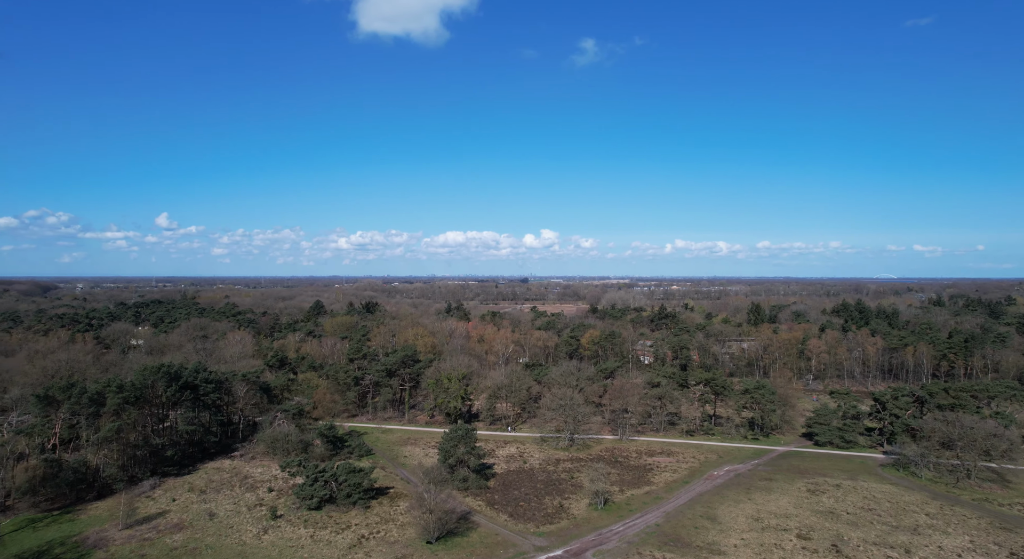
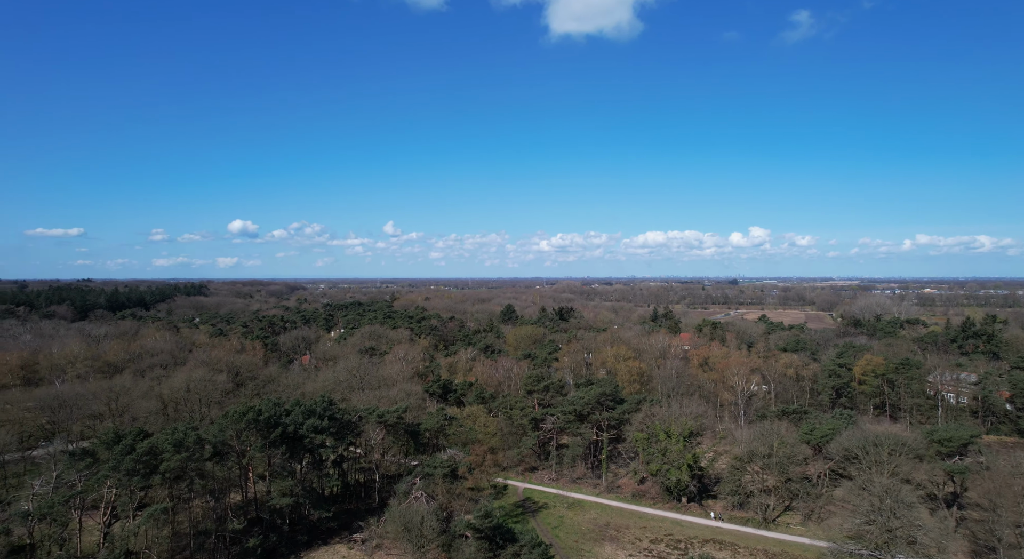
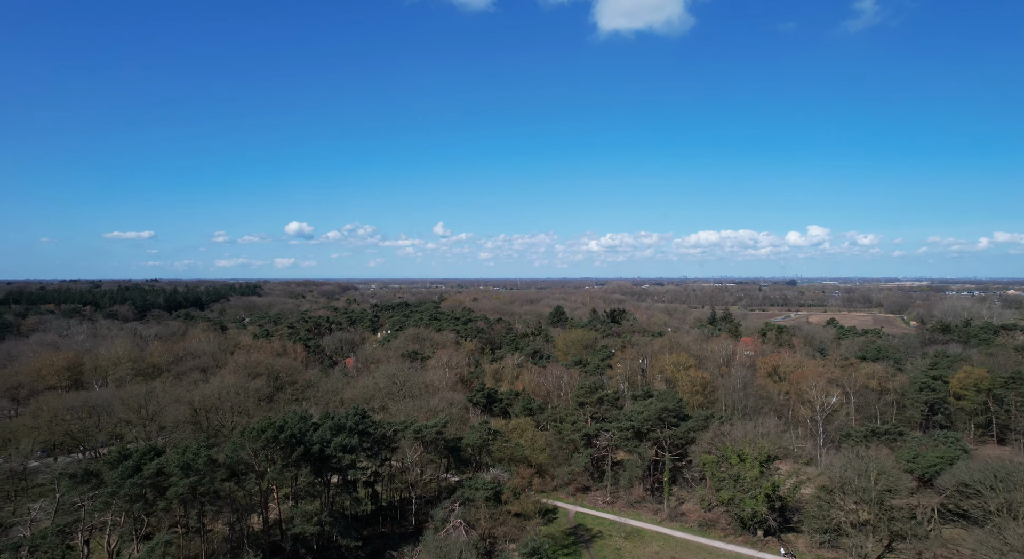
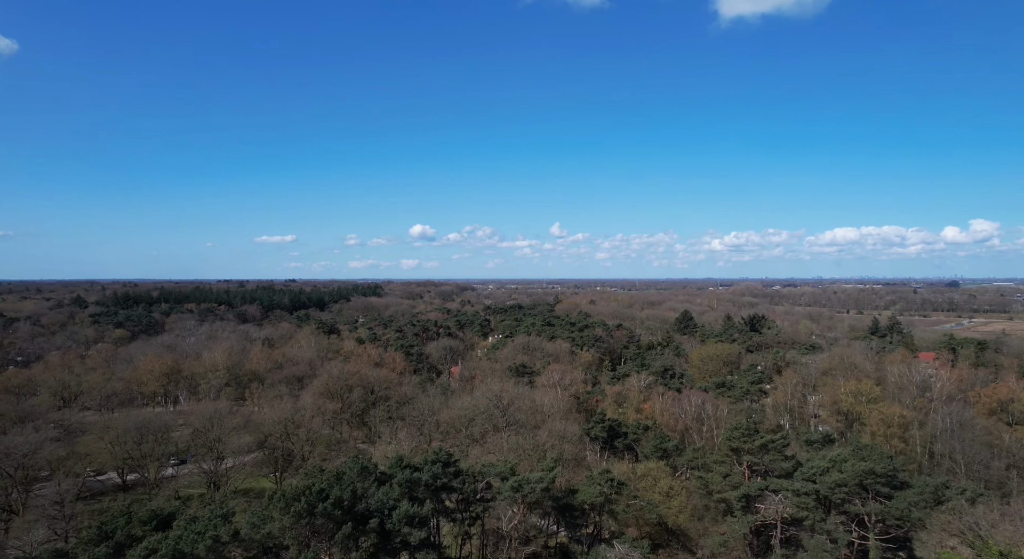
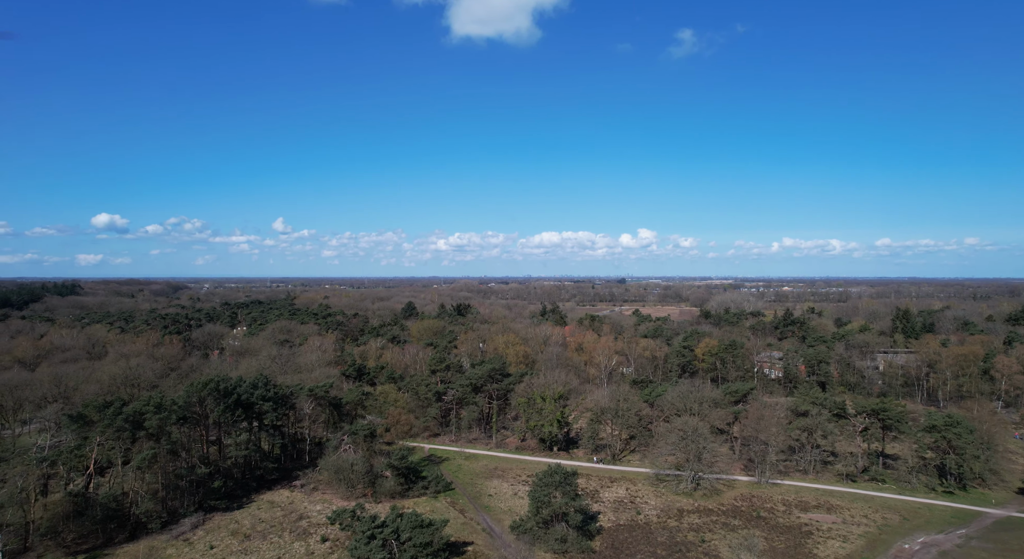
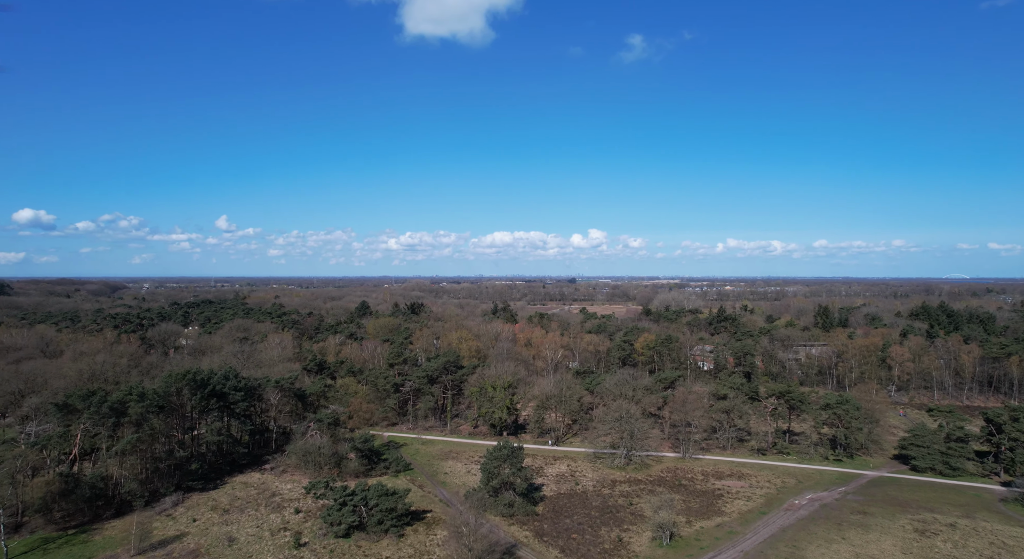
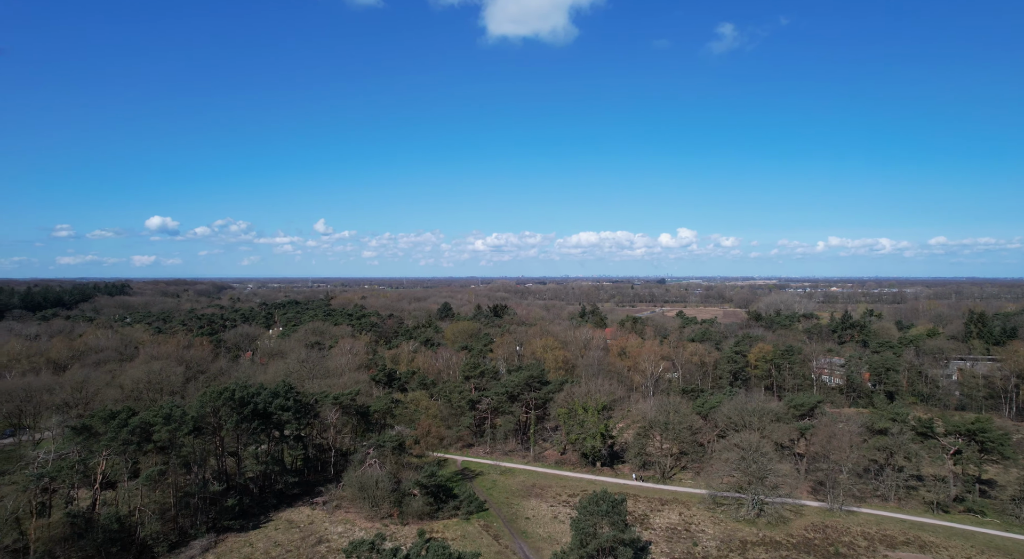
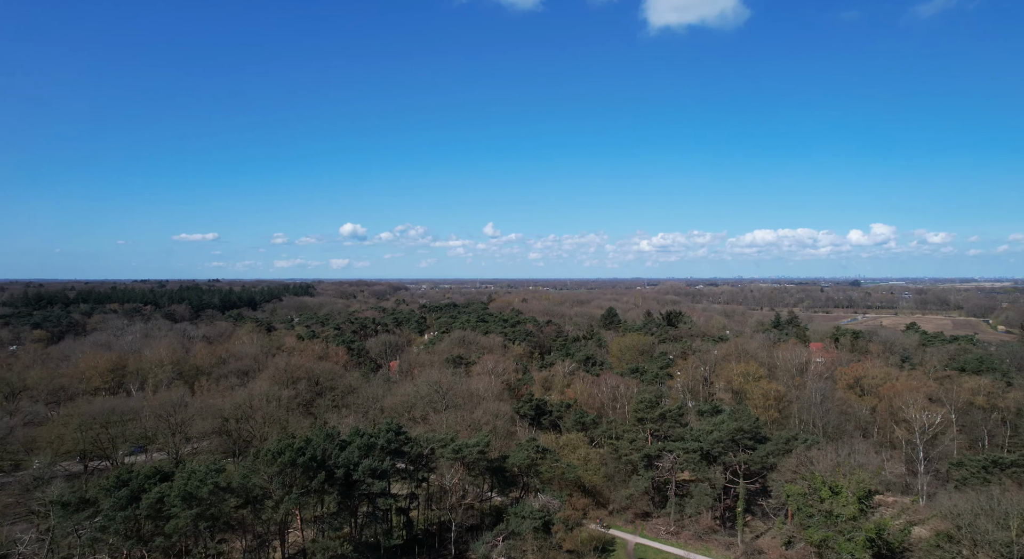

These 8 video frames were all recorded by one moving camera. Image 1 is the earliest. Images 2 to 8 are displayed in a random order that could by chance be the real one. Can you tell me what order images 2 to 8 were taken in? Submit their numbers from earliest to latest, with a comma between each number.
6, 5, 7, 2, 3, 8, 4
